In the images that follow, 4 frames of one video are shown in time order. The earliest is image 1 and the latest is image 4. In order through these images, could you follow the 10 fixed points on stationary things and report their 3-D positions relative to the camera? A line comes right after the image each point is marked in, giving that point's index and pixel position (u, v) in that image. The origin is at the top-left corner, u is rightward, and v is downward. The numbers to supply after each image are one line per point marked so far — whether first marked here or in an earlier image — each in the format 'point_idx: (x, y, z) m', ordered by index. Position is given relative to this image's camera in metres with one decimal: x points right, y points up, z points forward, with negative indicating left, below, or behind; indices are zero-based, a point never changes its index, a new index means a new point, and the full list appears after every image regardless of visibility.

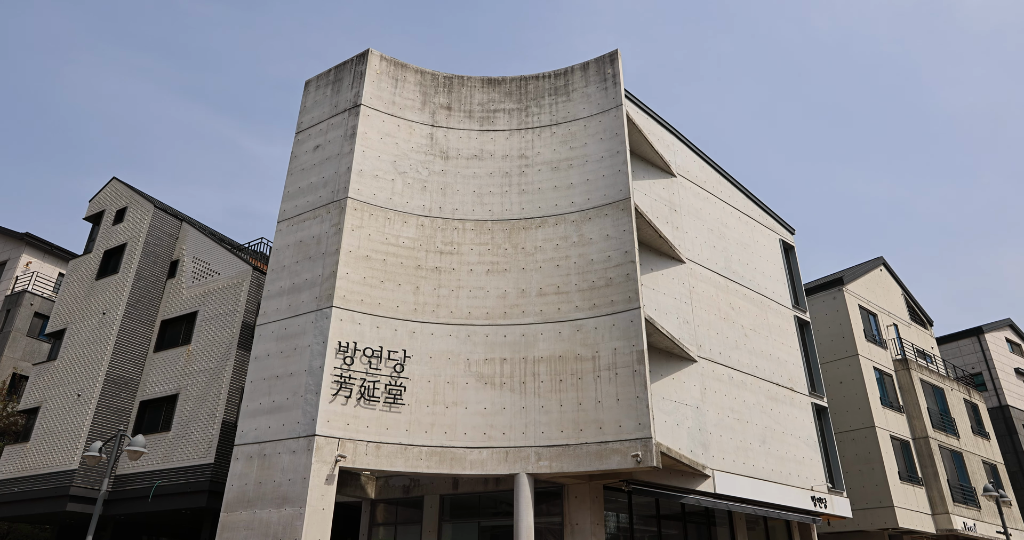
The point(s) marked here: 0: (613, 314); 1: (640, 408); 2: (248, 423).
0: (+2.7, -1.2, +18.7) m
1: (+3.2, -3.4, +17.4) m
2: (-7.0, -4.1, +18.4) m
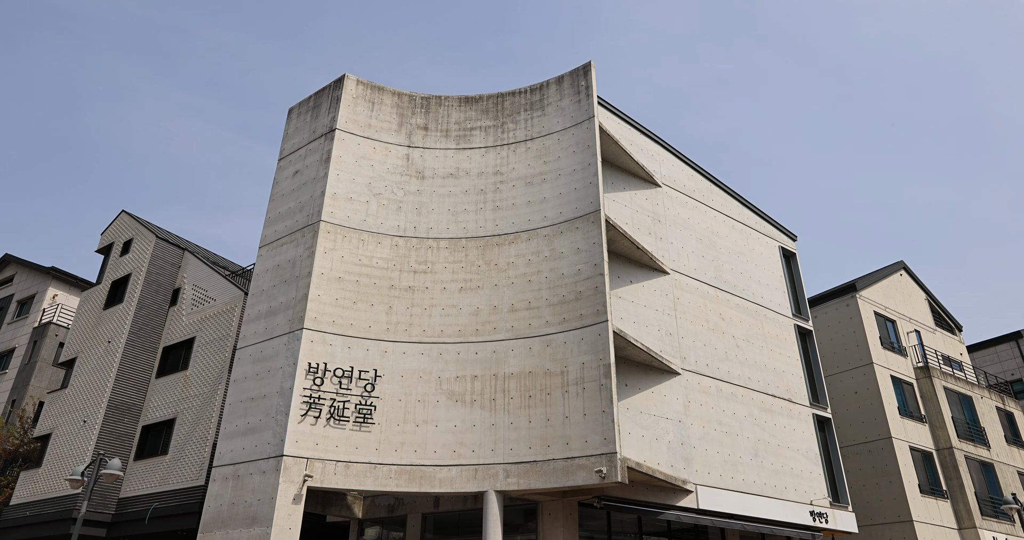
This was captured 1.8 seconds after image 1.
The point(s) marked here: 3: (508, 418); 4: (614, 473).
0: (+1.8, -1.5, +18.5) m
1: (+2.3, -3.7, +17.1) m
2: (-7.8, -4.7, +18.8) m
3: (-0.1, -3.9, +18.2) m
4: (+2.4, -4.8, +16.4) m
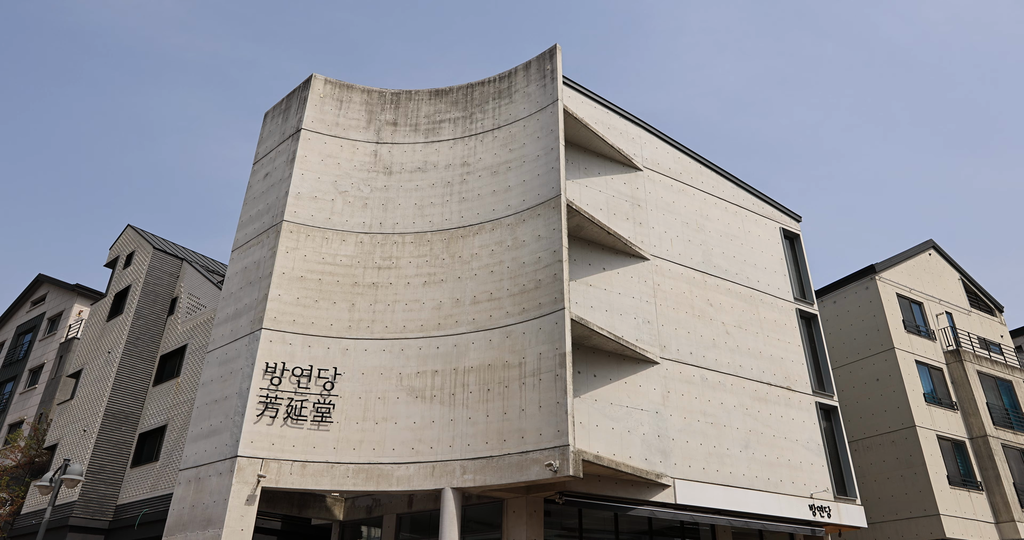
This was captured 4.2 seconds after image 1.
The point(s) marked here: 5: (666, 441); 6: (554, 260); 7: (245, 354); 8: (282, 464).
0: (+0.7, -1.2, +17.8) m
1: (+1.2, -3.4, +16.3) m
2: (-8.7, -4.8, +18.8) m
3: (-1.2, -3.6, +17.6) m
4: (+1.2, -4.4, +15.6) m
5: (+4.2, -4.7, +19.1) m
6: (+1.1, +0.3, +18.3) m
7: (-7.2, -2.3, +18.8) m
8: (-5.7, -4.8, +17.3) m
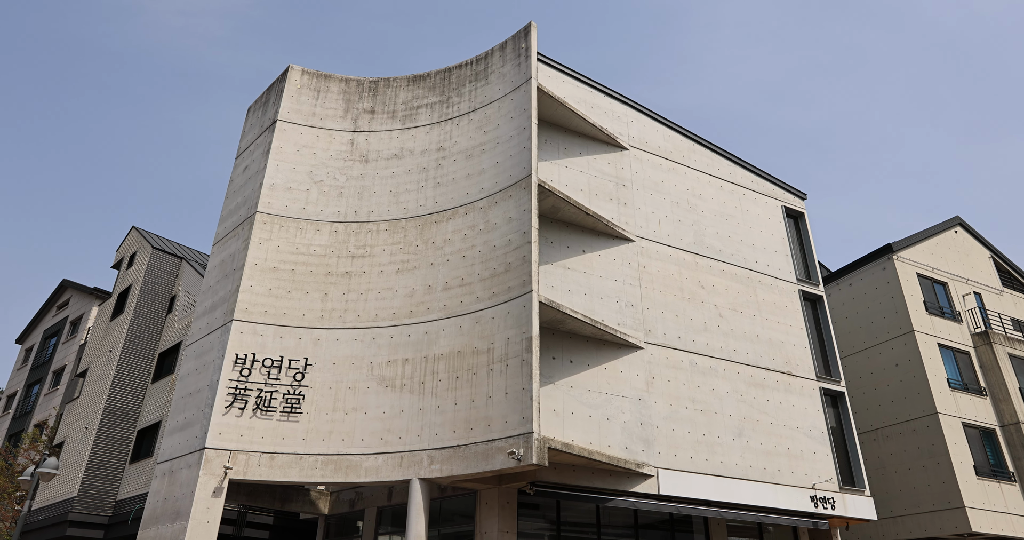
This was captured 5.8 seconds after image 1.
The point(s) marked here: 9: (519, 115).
0: (-0.1, -0.8, +17.1) m
1: (+0.3, -2.9, +15.6) m
2: (-9.3, -4.6, +18.8) m
3: (-1.9, -3.2, +17.1) m
4: (+0.4, -4.0, +15.0) m
5: (+3.6, -4.2, +18.2) m
6: (+0.3, +0.7, +17.6) m
7: (-7.9, -2.1, +18.6) m
8: (-6.4, -4.5, +17.0) m
9: (+0.2, +4.4, +19.9) m
